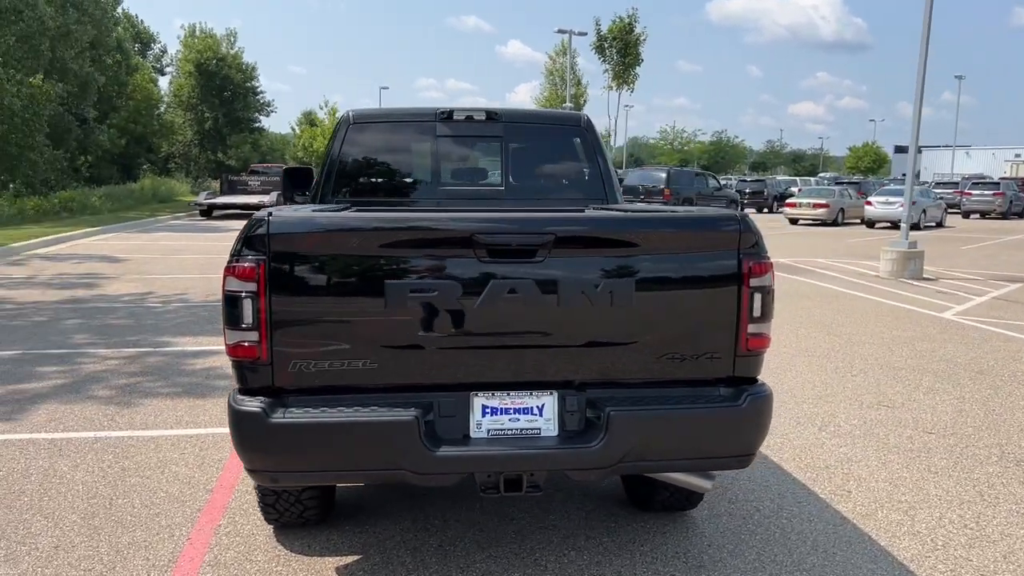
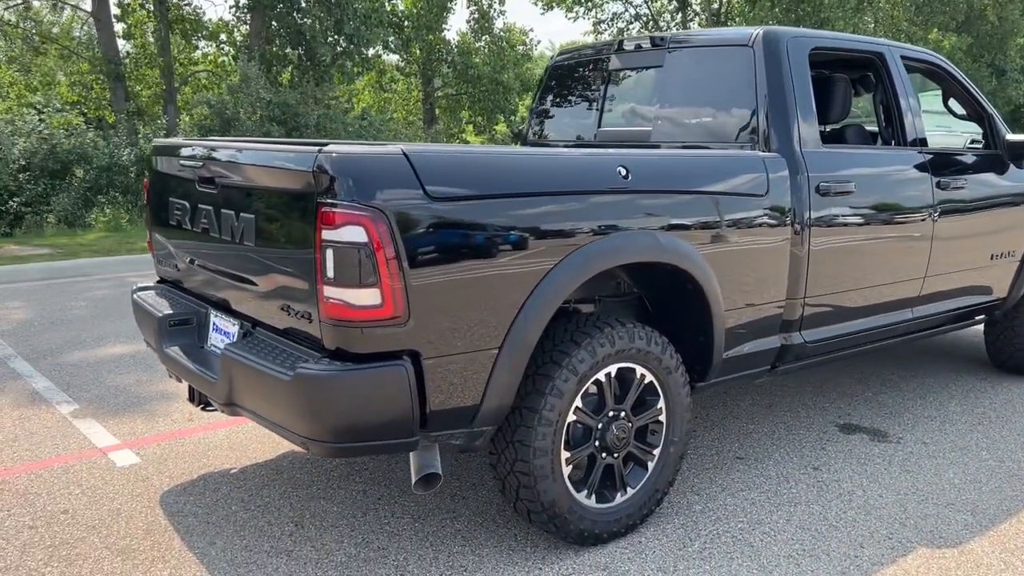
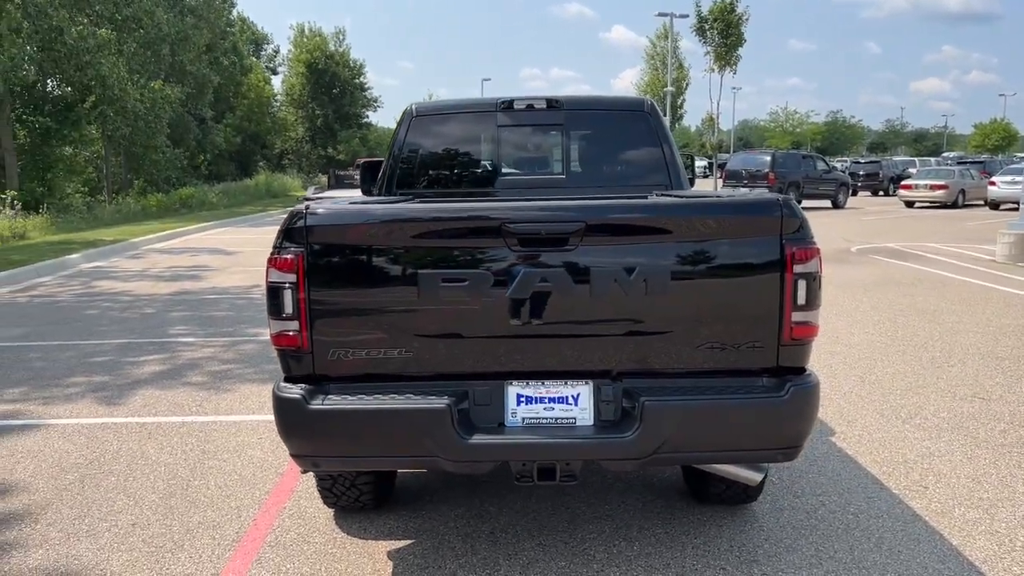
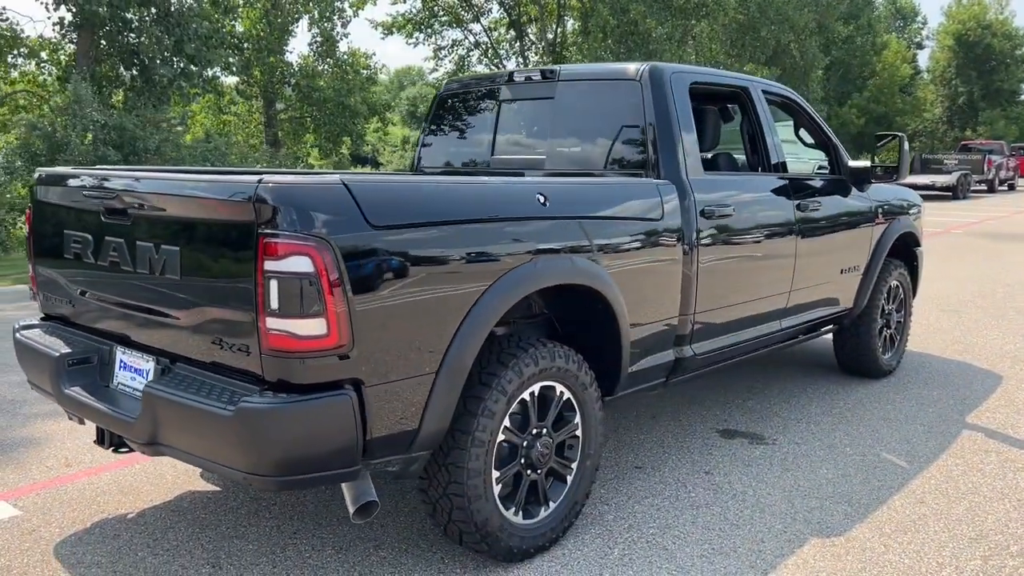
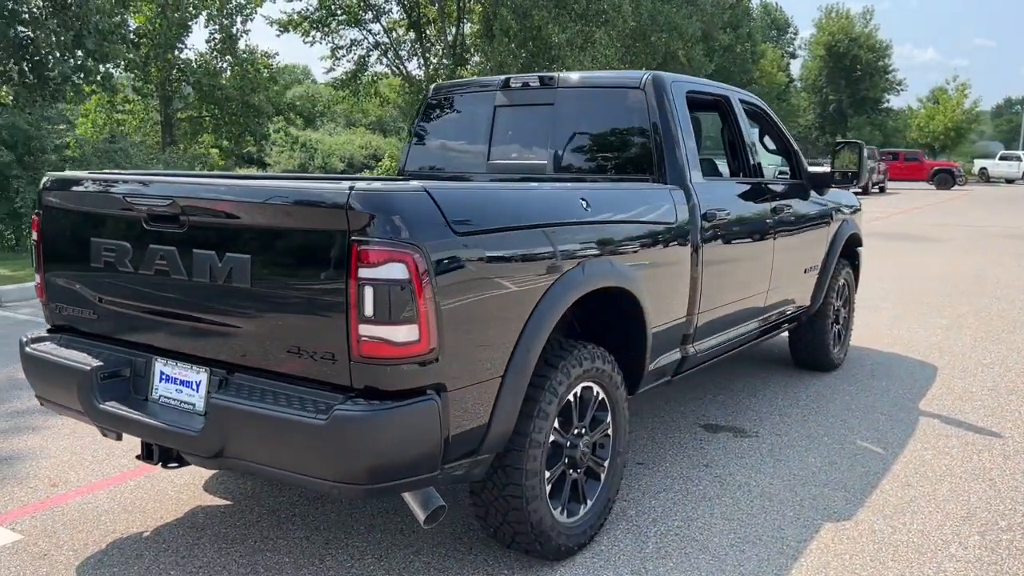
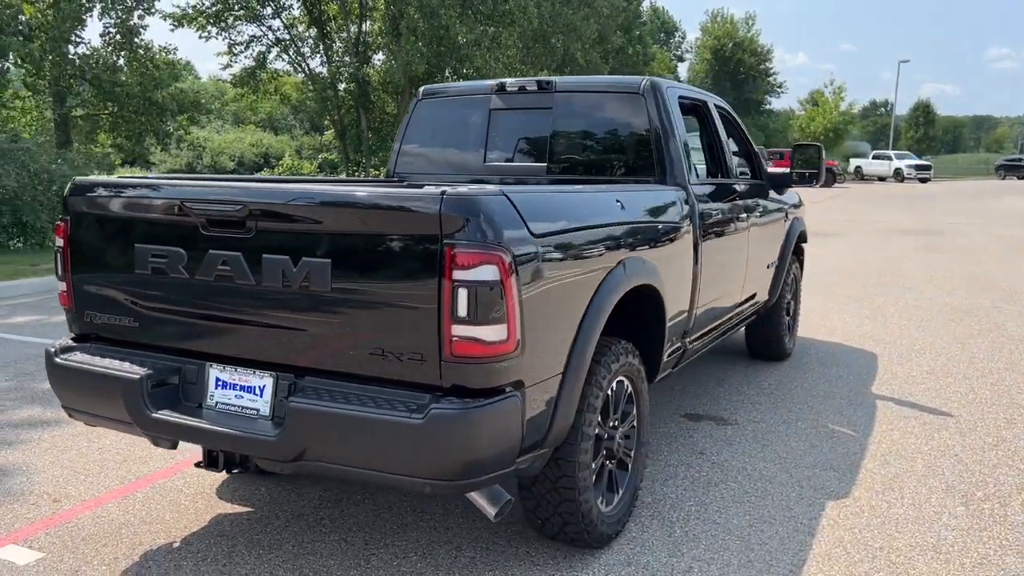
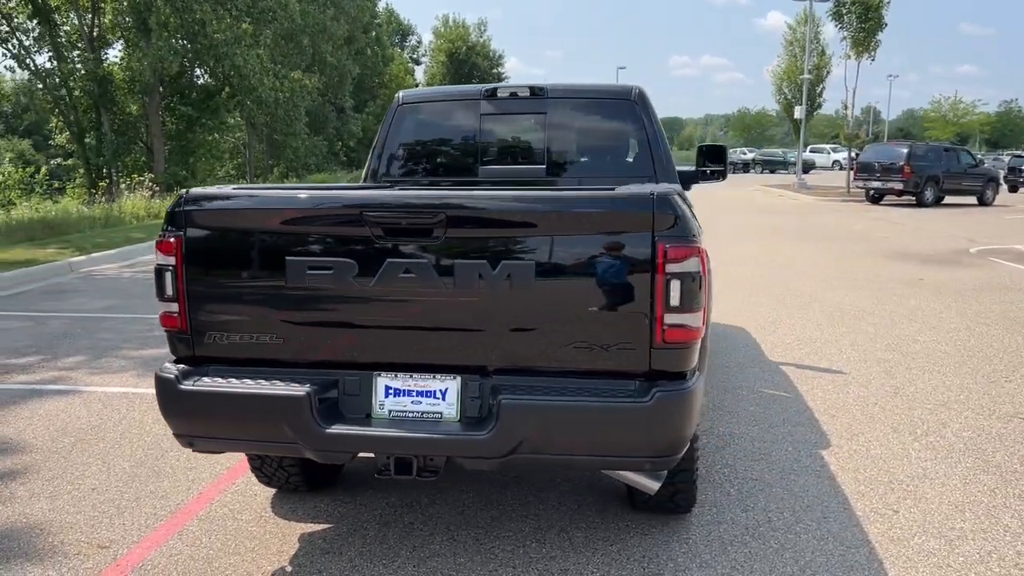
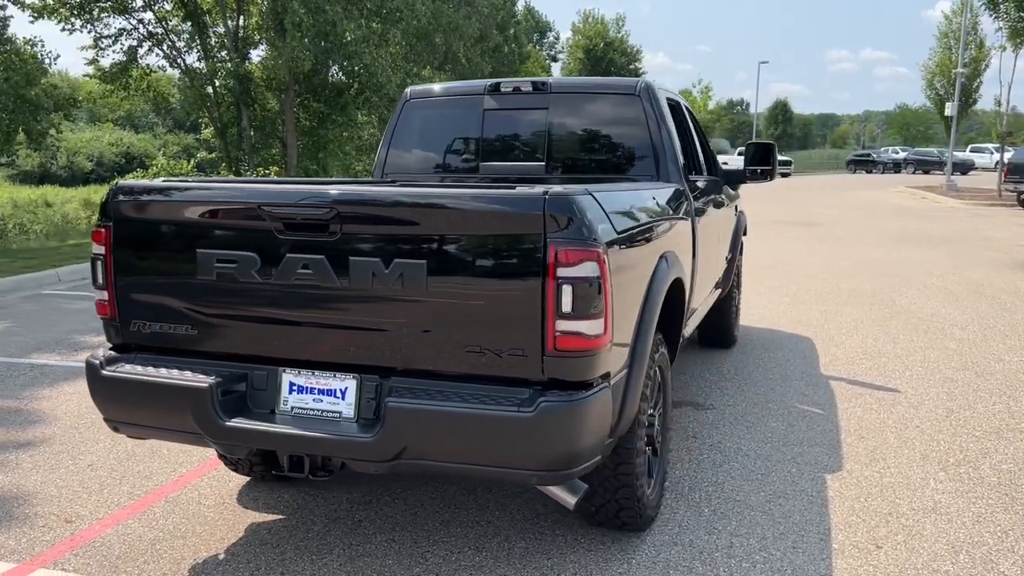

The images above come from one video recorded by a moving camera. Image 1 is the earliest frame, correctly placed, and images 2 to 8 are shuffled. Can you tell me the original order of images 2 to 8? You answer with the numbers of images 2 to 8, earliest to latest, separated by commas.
3, 7, 8, 6, 5, 4, 2
